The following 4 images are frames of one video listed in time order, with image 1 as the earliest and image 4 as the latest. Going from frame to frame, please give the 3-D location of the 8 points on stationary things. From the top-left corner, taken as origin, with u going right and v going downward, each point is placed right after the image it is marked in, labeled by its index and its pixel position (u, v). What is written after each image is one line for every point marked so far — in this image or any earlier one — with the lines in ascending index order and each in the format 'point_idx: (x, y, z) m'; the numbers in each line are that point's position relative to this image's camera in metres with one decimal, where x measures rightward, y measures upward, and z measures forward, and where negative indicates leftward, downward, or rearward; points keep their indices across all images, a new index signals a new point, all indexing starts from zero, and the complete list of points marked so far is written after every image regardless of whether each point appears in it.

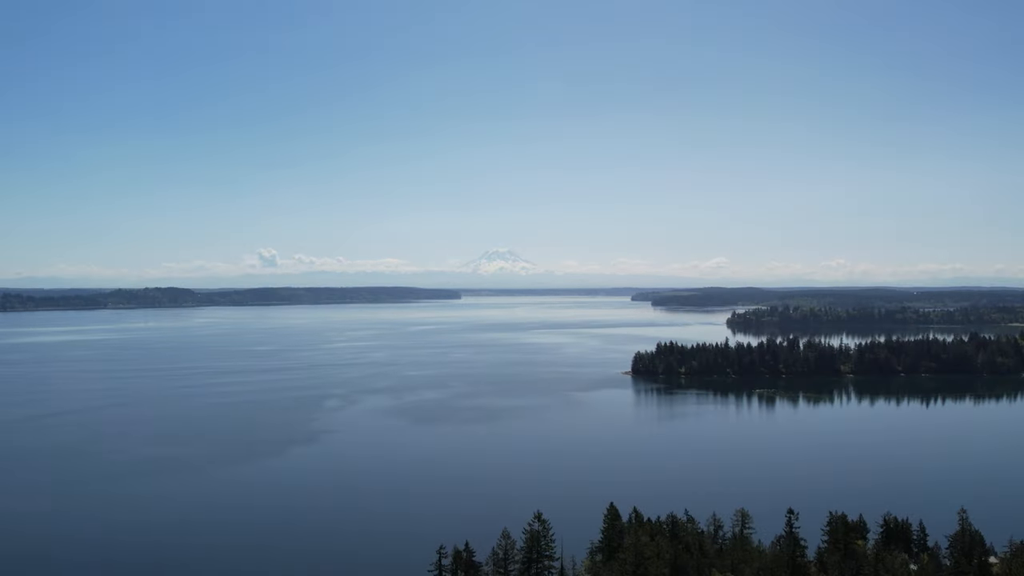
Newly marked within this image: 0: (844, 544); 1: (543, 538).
0: (+4.1, -3.1, +9.1) m
1: (+0.4, -3.6, +10.4) m
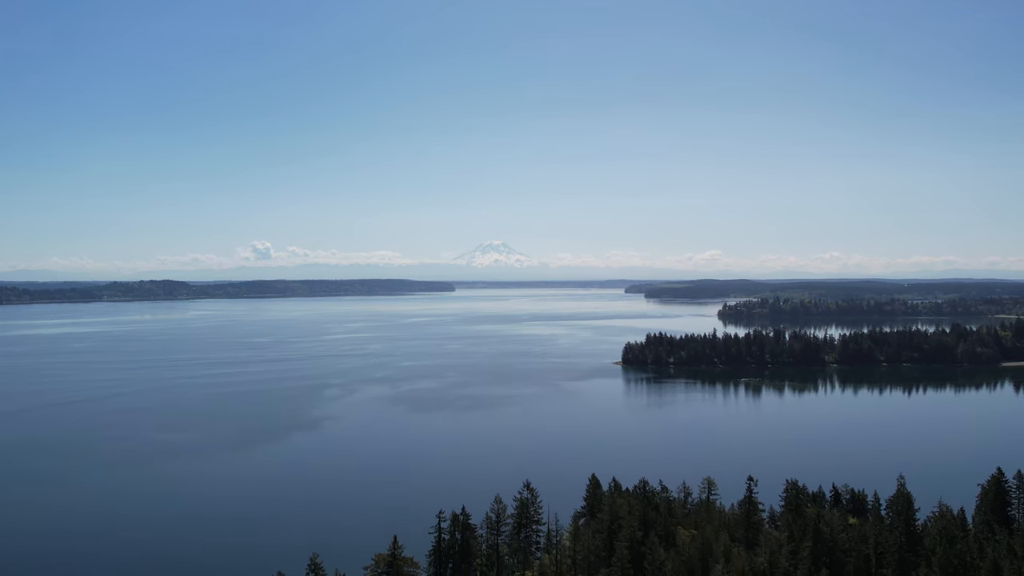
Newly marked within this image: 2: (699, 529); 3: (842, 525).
0: (+4.0, -3.0, +10.3) m
1: (+0.3, -3.5, +11.6) m
2: (+2.4, -3.1, +9.2) m
3: (+4.2, -3.0, +9.1) m
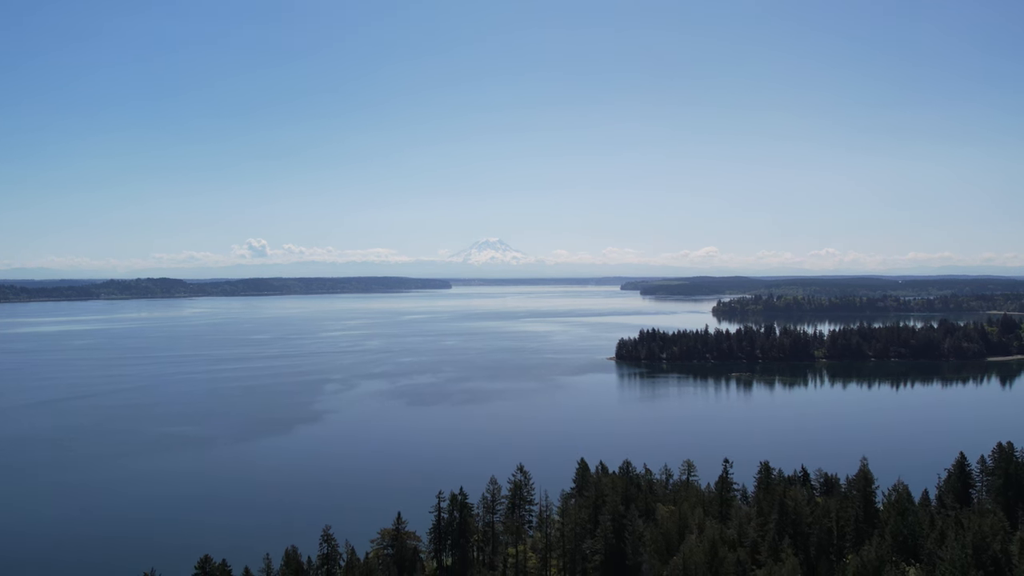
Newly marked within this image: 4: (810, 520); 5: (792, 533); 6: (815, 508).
0: (+3.9, -3.0, +11.2) m
1: (+0.2, -3.4, +12.4) m
2: (+2.3, -3.0, +10.1) m
3: (+4.1, -2.9, +10.0) m
4: (+3.9, -3.0, +9.5) m
5: (+3.7, -3.2, +9.5) m
6: (+4.1, -3.0, +9.8) m
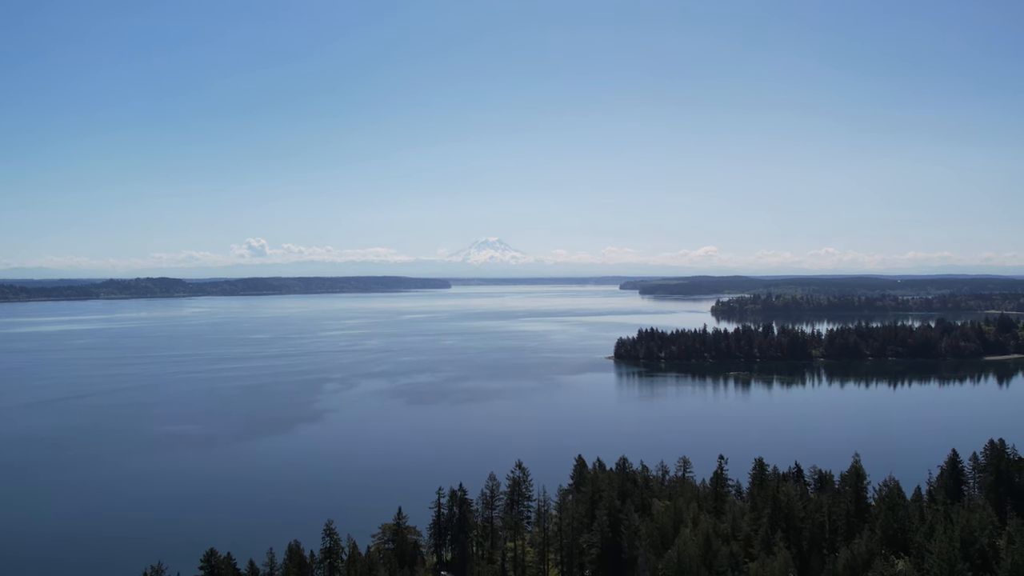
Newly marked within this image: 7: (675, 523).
0: (+3.9, -3.0, +11.4) m
1: (+0.2, -3.4, +12.6) m
2: (+2.3, -3.0, +10.3) m
3: (+4.0, -2.9, +10.2) m
4: (+3.9, -3.0, +9.7) m
5: (+3.7, -3.2, +9.7) m
6: (+4.1, -3.0, +10.0) m
7: (+2.2, -3.2, +9.7) m
